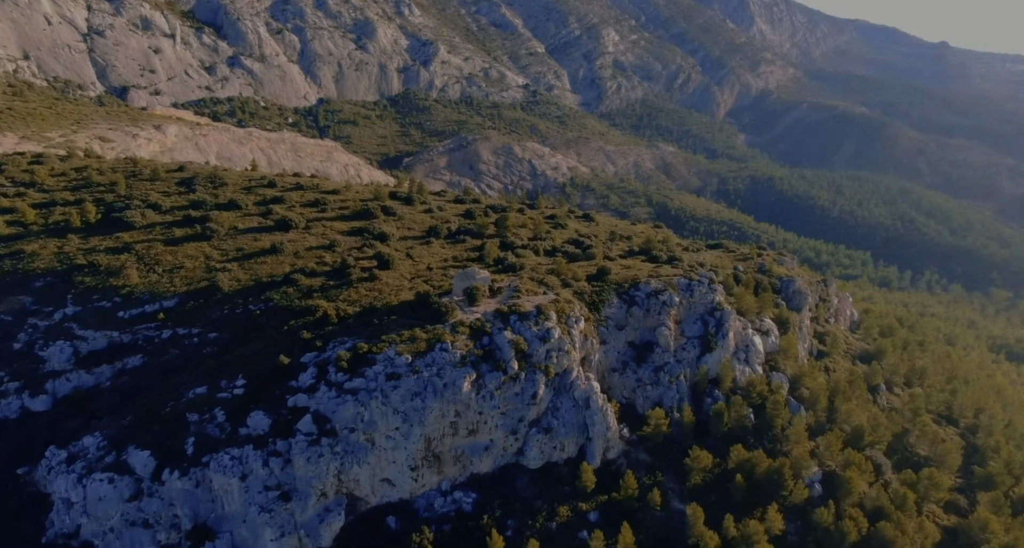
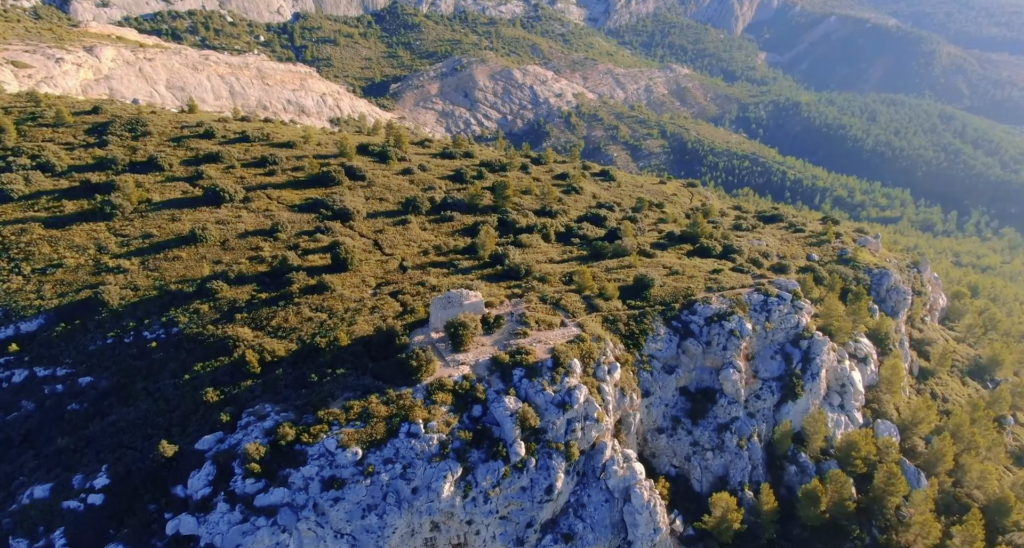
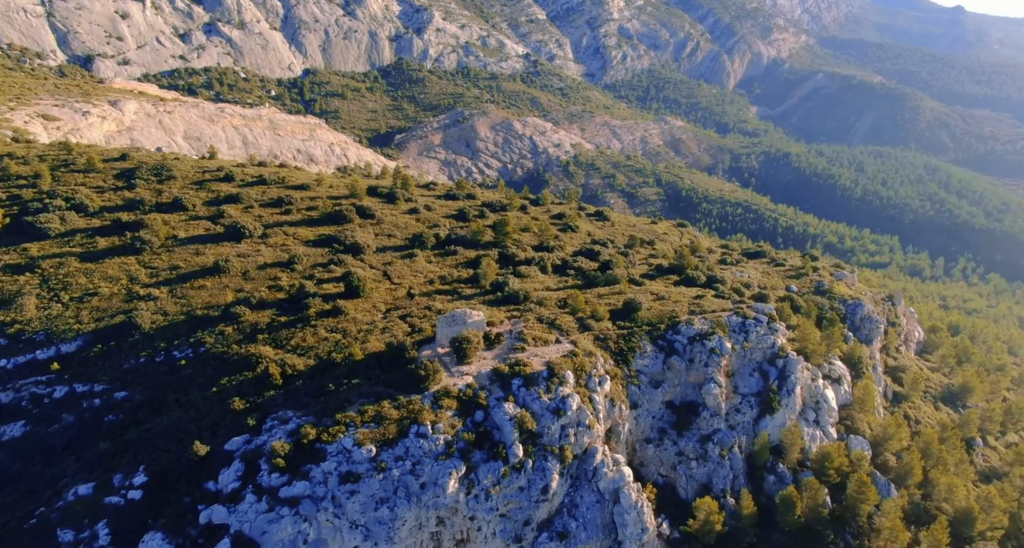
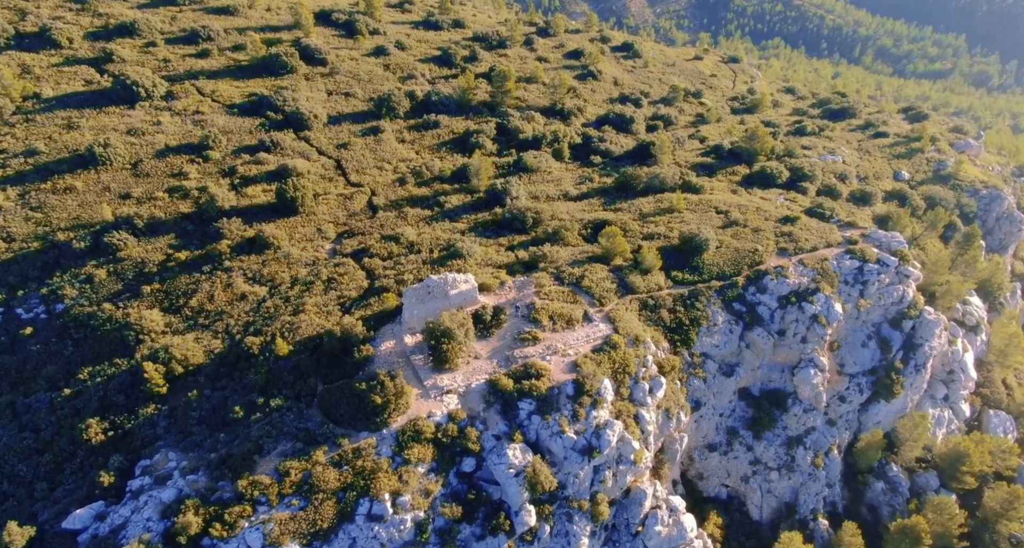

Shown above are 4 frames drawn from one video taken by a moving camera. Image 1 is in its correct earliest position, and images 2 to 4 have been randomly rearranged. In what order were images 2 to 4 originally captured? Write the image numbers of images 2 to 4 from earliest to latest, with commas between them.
3, 2, 4
